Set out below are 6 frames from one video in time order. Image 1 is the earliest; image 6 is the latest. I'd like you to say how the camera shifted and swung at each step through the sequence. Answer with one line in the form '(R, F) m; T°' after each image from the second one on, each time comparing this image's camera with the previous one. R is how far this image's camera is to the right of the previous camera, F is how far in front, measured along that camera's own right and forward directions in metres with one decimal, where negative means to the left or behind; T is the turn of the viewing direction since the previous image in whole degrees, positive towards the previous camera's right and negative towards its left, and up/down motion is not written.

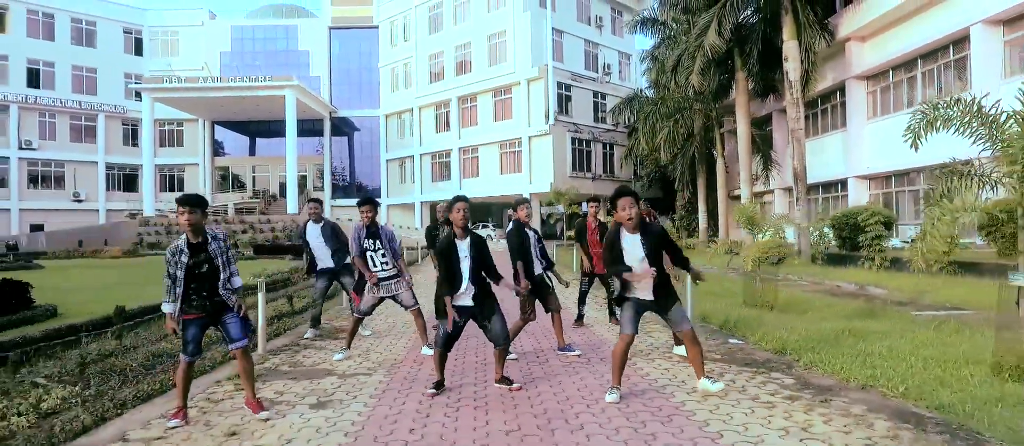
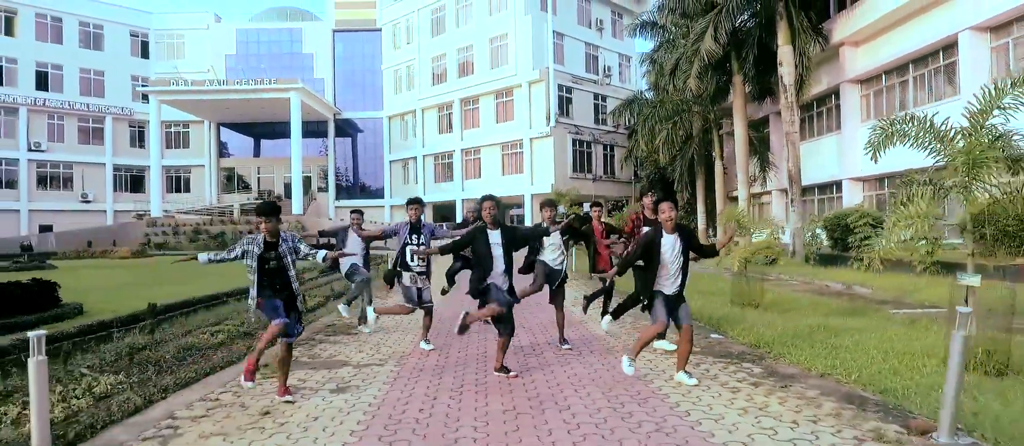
(0.0, -0.5) m; 0°
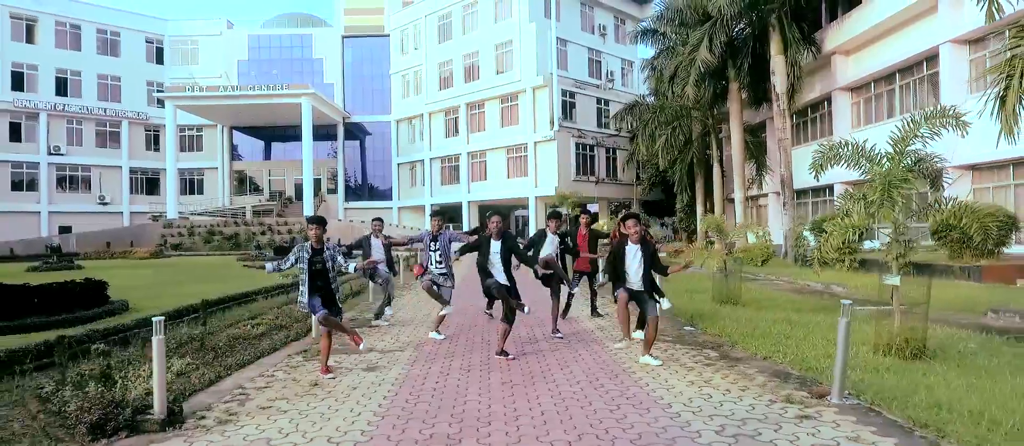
(+0.1, -1.0) m; -1°
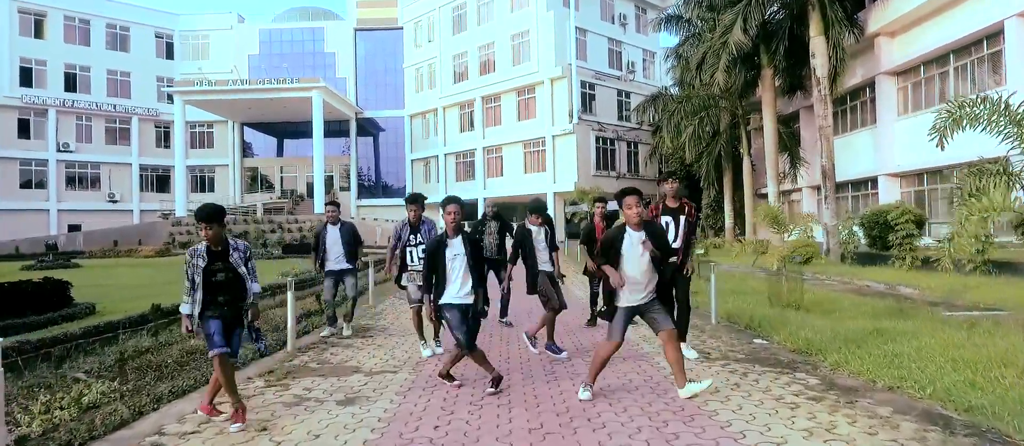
(-0.1, +1.4) m; -1°
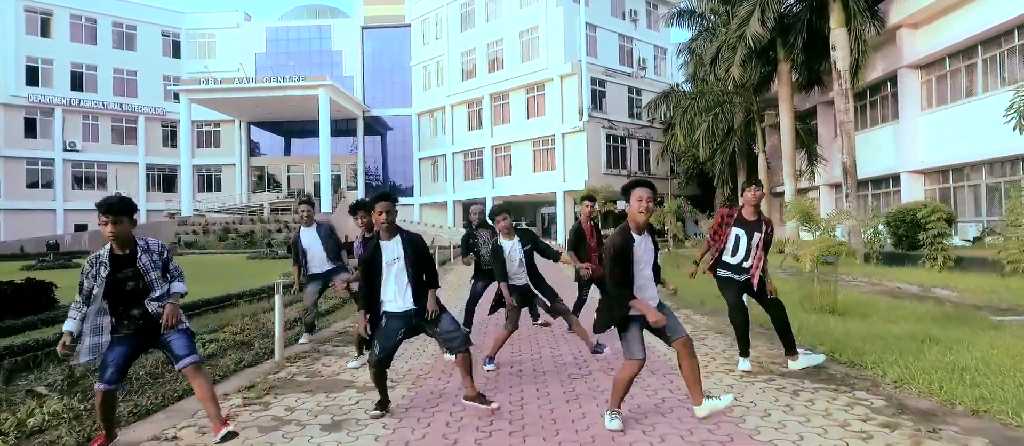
(0.0, +0.6) m; -1°
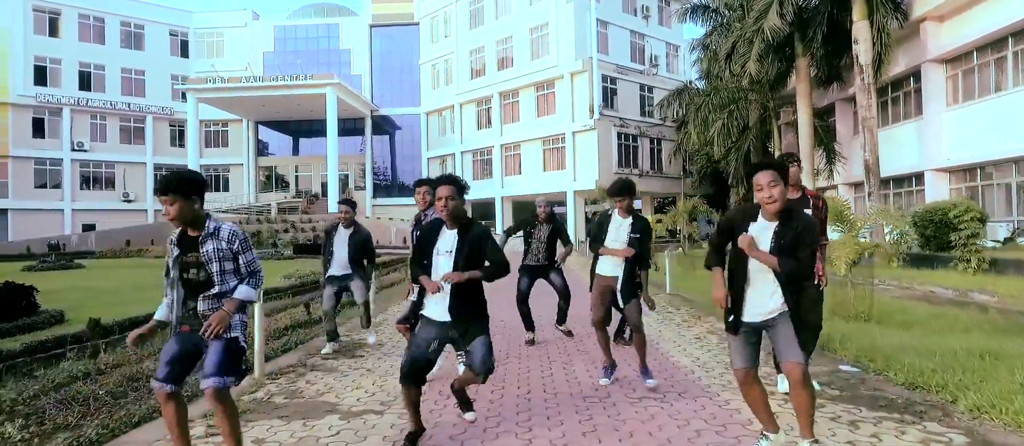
(0.0, +0.6) m; -1°
